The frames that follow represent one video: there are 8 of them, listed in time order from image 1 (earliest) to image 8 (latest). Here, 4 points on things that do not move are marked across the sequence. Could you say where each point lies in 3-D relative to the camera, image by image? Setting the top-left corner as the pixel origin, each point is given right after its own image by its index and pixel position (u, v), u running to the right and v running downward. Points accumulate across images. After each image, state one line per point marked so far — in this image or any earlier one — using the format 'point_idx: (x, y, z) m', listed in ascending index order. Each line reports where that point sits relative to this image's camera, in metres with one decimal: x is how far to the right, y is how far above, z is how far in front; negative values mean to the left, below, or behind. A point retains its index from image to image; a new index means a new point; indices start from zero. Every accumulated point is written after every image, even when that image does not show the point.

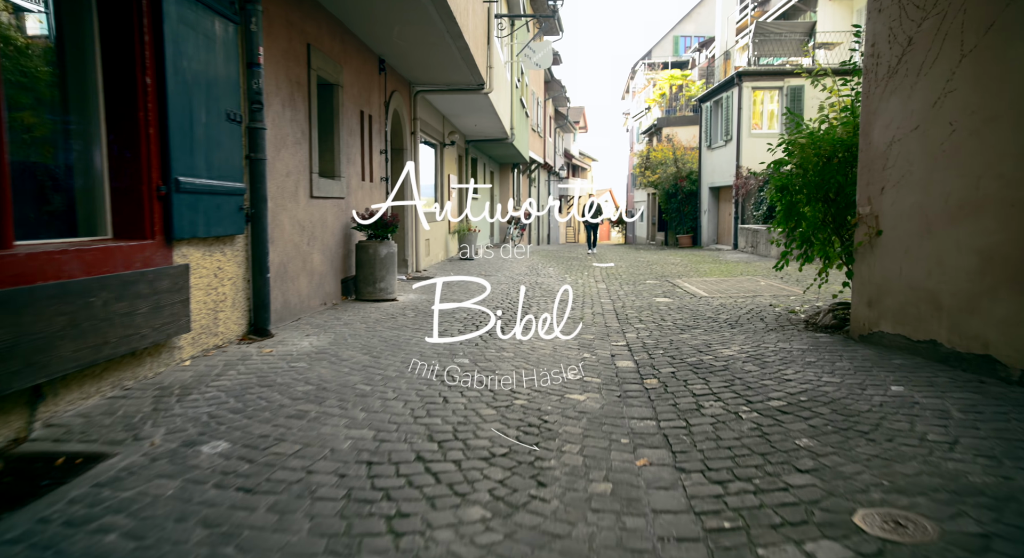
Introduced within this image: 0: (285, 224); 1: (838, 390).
0: (-1.8, +0.4, +5.1) m
1: (+1.6, -0.6, +3.2) m
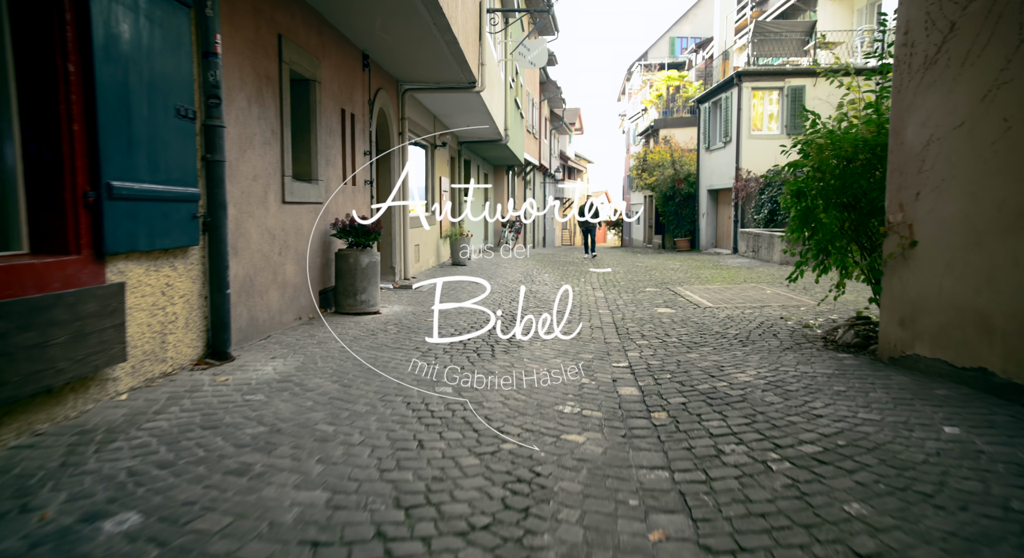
0: (-1.9, +0.3, +4.6) m
1: (+1.6, -0.7, +2.8) m
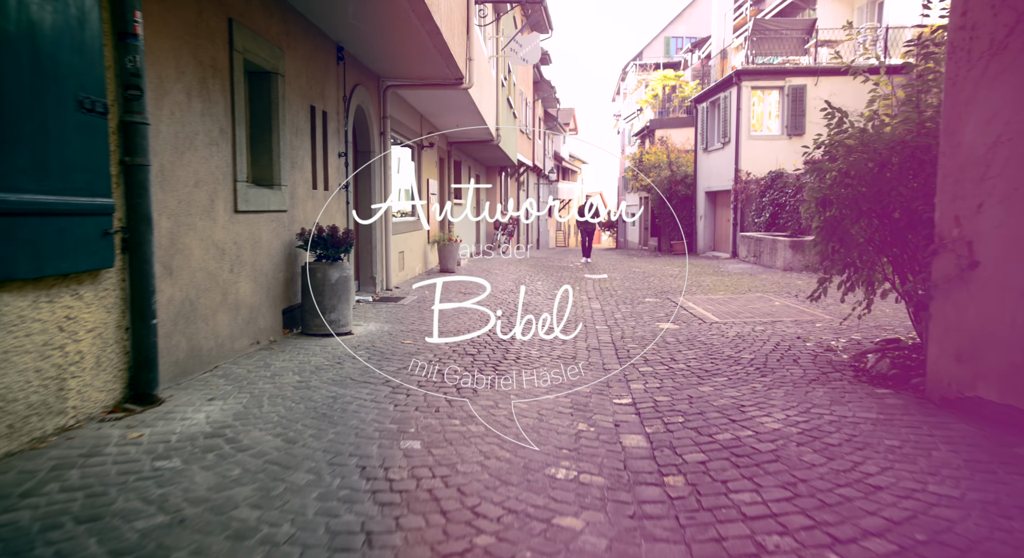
0: (-2.0, +0.2, +3.9) m
1: (+1.5, -0.8, +2.1) m
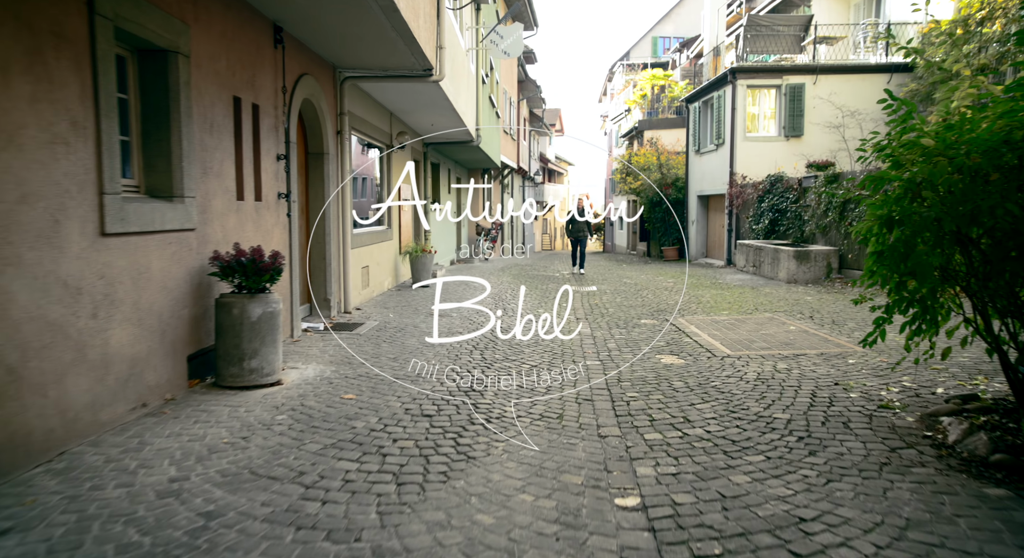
0: (-2.1, -0.1, +2.7) m
1: (+1.4, -1.0, +1.0) m
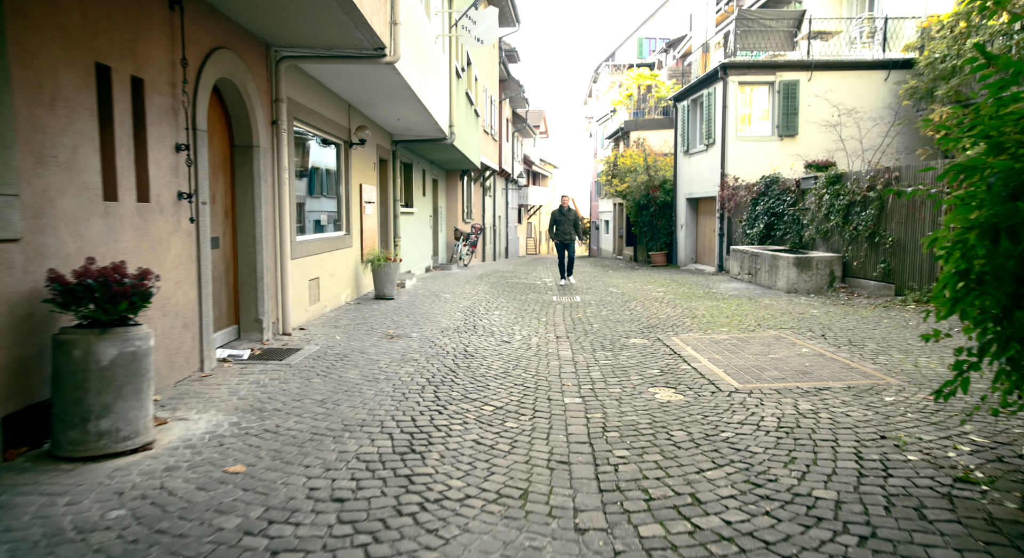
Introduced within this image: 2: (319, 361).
0: (-2.4, -0.2, +1.6) m
1: (+1.2, -1.1, -0.1) m
2: (-1.7, -0.7, +5.7) m
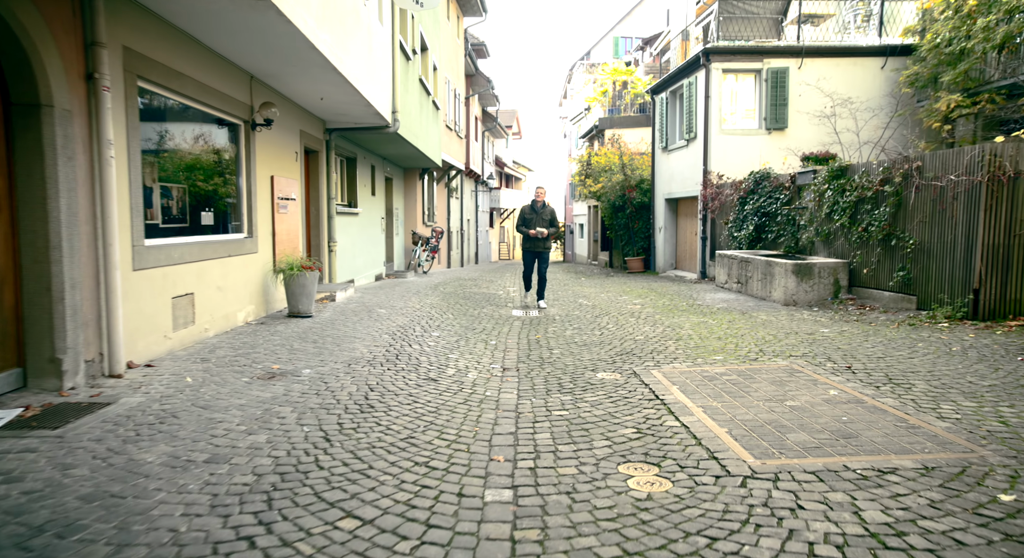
0: (-2.8, -0.3, -0.4) m
1: (+0.8, -1.2, -1.9) m
2: (-2.3, -0.9, +3.8) m
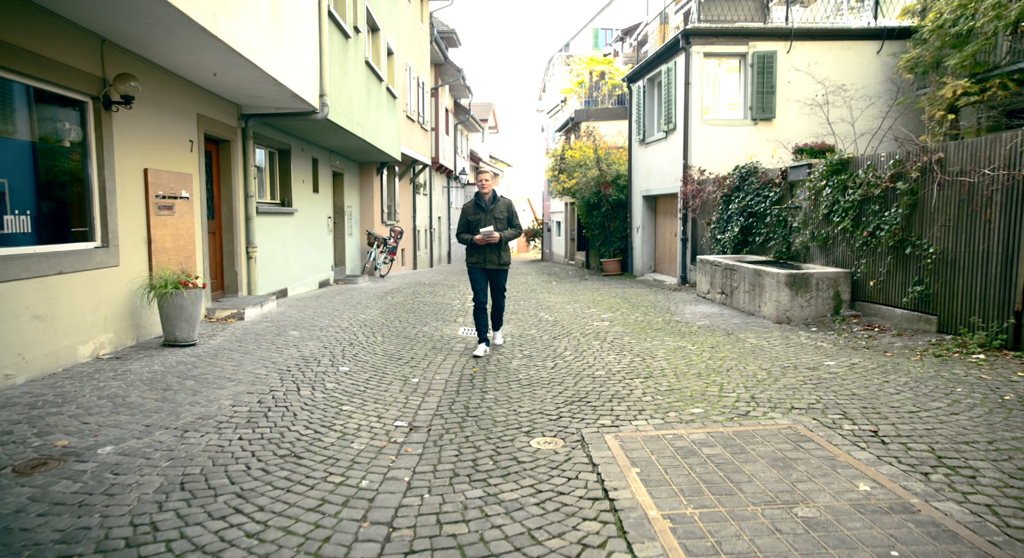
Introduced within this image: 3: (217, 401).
0: (-3.3, -0.6, -2.1) m
1: (+0.3, -1.5, -3.6) m
2: (-2.9, -1.1, +2.0) m
3: (-2.3, -1.0, +5.1) m
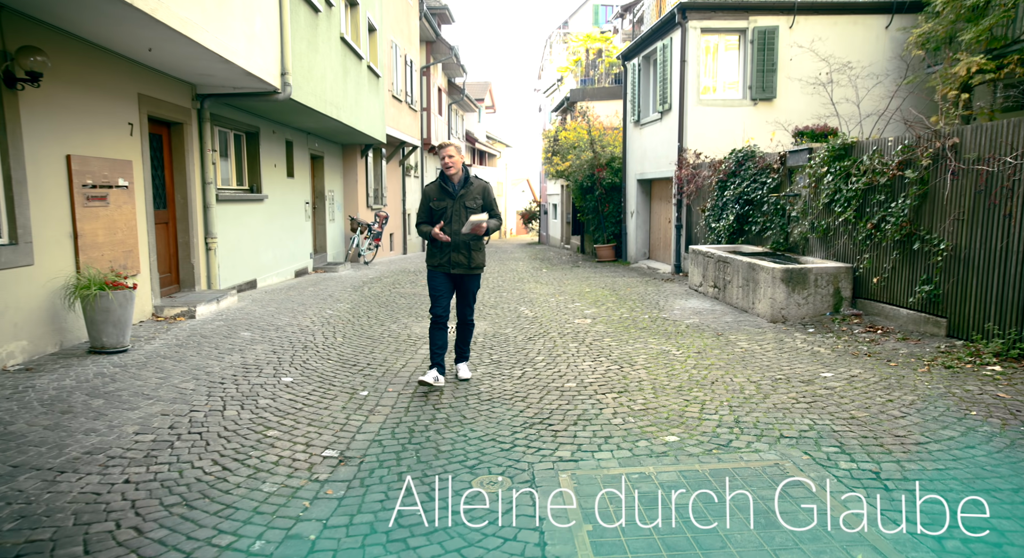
0: (-3.7, -0.8, -2.8) m
1: (0.0, -1.8, -4.2) m
2: (-3.3, -1.2, +1.4) m
3: (-2.7, -1.0, +4.4) m
